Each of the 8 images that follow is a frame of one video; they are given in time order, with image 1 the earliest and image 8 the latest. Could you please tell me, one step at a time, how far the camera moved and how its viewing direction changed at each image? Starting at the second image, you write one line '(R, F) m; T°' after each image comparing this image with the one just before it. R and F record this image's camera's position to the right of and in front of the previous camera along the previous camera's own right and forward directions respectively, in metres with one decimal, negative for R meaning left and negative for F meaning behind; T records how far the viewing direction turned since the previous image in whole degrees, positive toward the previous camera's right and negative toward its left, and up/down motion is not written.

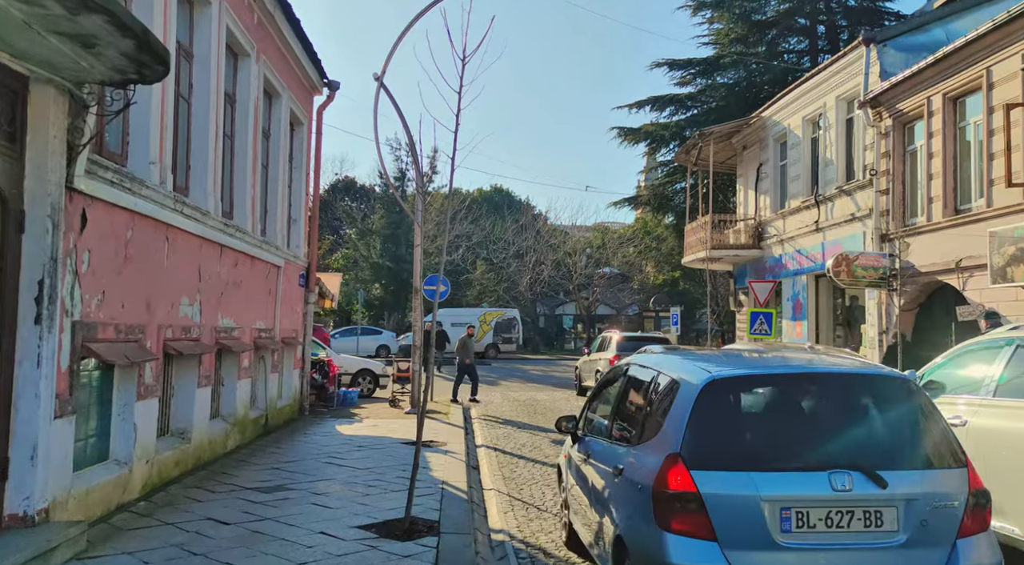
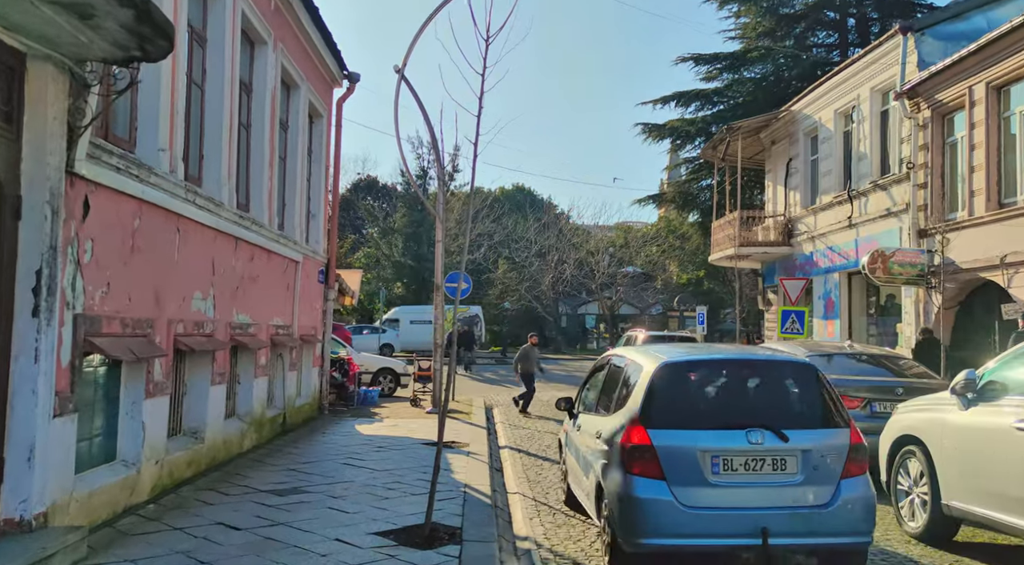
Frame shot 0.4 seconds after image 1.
(0.0, +0.4) m; -1°
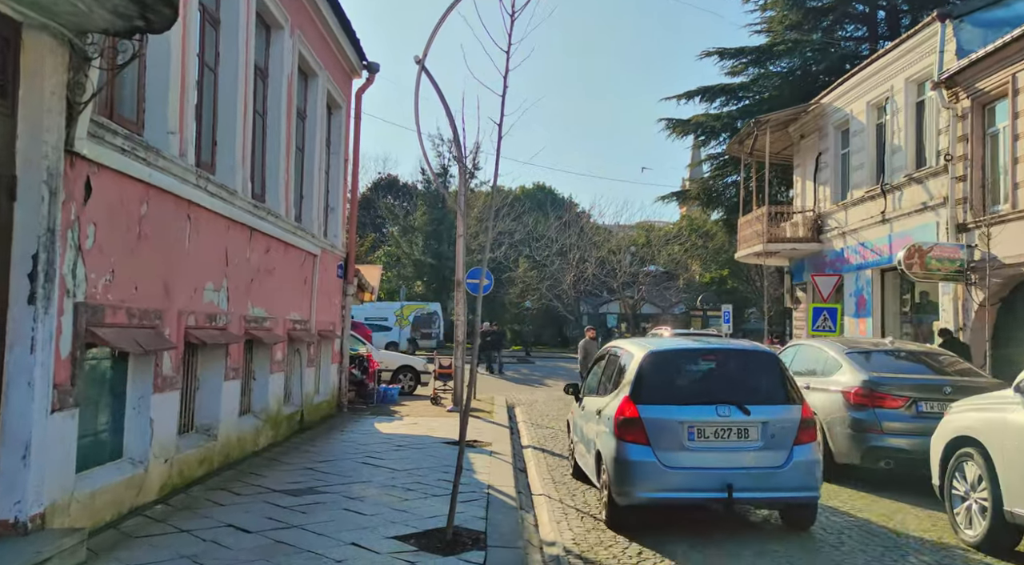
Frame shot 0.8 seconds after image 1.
(0.0, +0.4) m; -1°
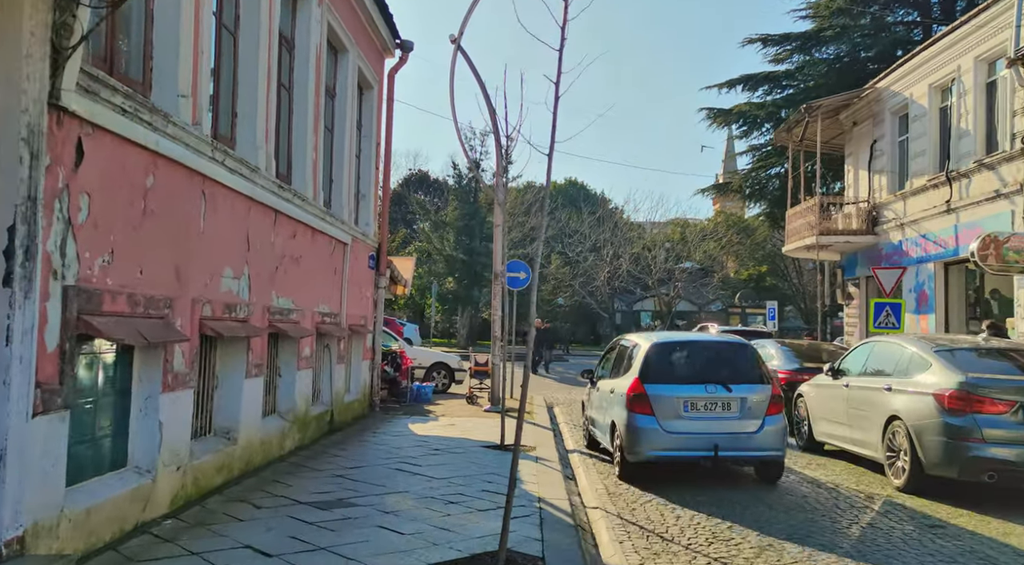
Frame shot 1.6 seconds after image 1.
(-0.2, +0.9) m; -2°
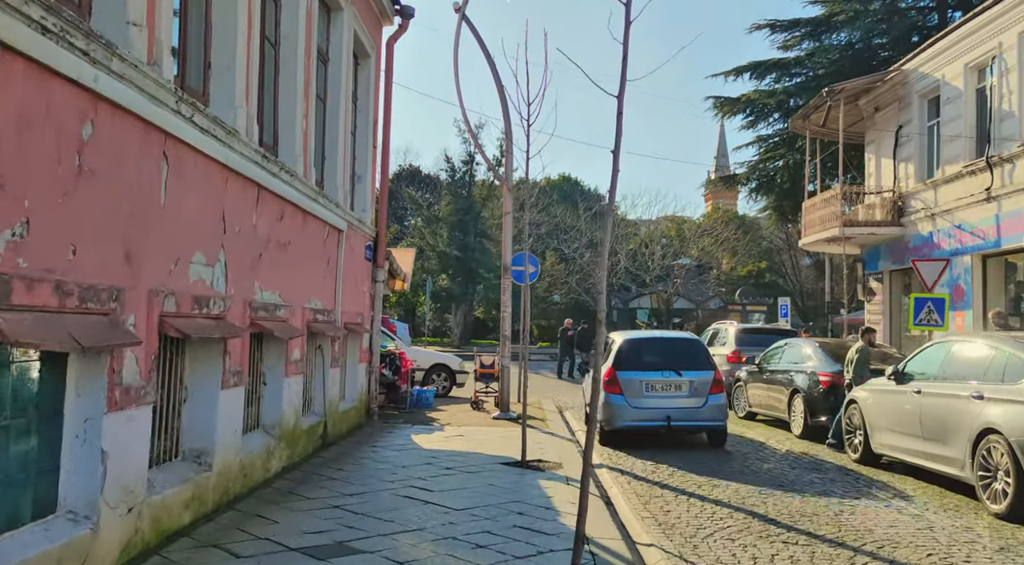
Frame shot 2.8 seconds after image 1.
(-0.3, +1.4) m; +1°
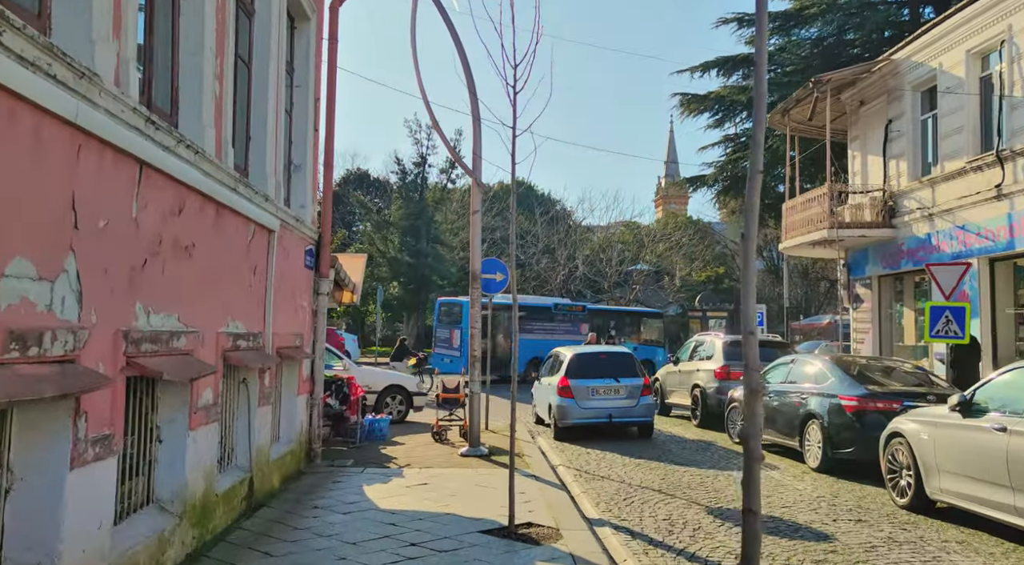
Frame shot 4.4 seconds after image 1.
(-0.2, +2.0) m; +3°
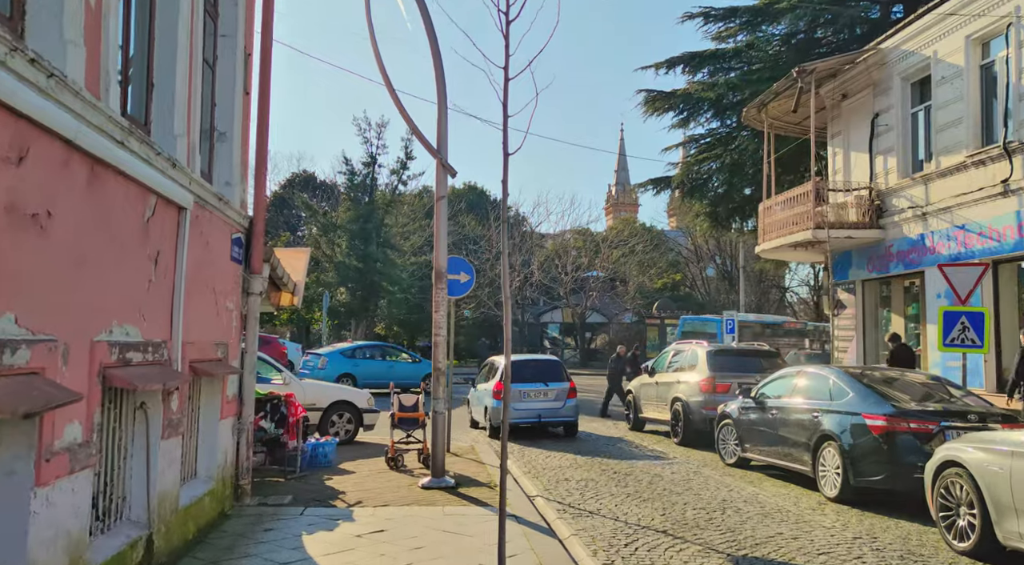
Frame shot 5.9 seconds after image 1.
(-0.2, +1.7) m; +3°
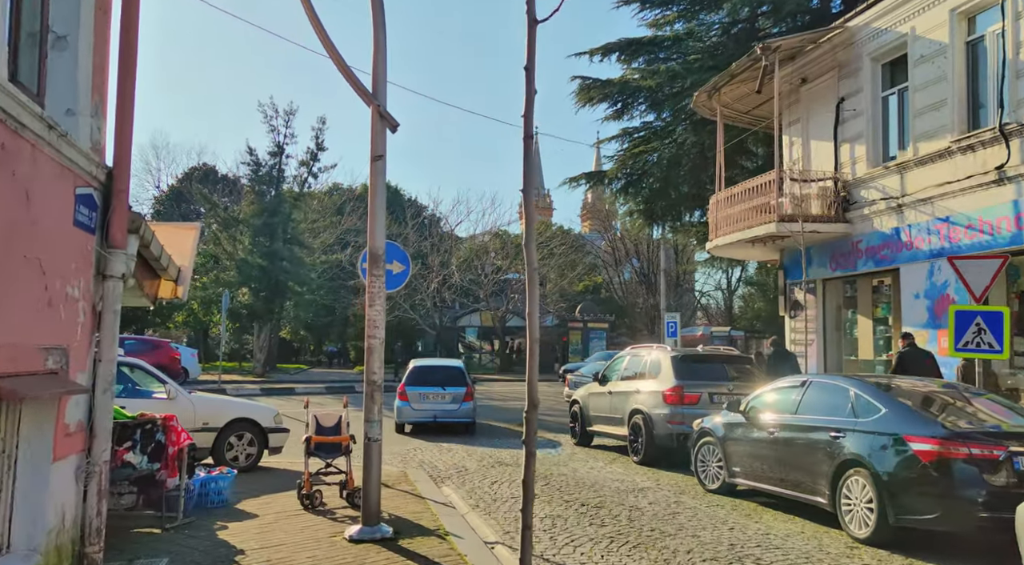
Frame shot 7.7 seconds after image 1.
(-0.4, +2.2) m; +6°
